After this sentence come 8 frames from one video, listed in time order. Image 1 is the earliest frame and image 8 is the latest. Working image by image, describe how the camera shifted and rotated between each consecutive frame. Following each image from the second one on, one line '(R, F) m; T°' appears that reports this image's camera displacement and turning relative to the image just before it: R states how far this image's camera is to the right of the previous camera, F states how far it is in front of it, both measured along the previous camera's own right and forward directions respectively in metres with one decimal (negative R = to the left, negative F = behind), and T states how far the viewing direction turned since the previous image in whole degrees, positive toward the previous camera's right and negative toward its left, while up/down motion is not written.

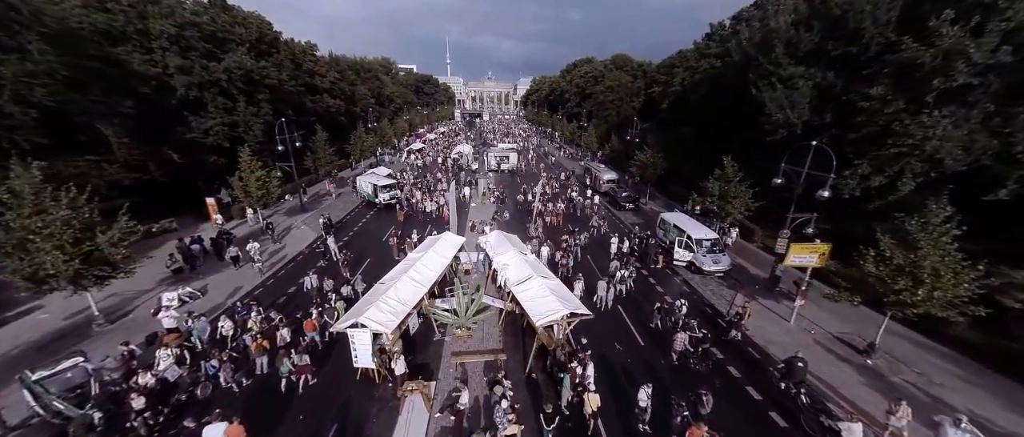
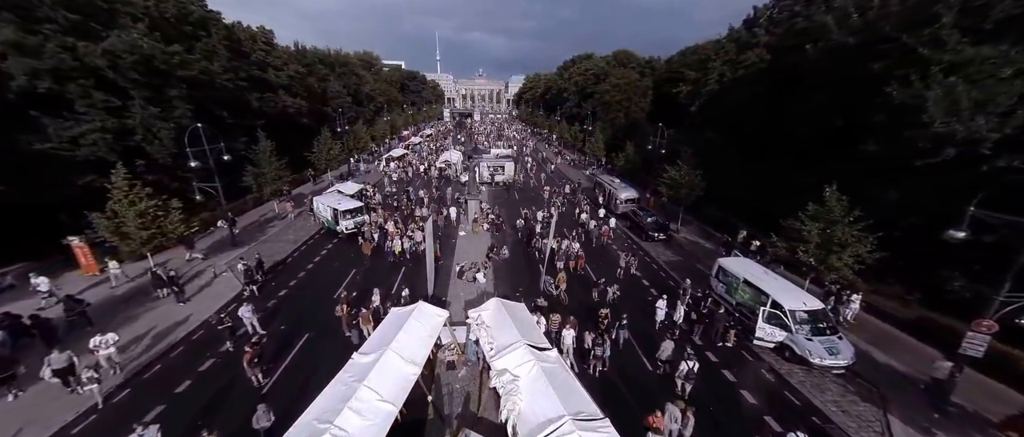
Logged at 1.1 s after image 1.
(-0.5, +5.7) m; +2°
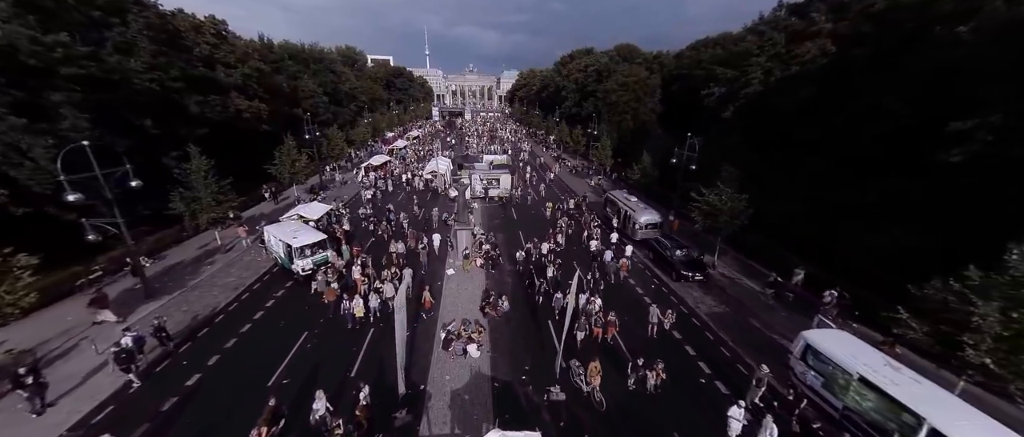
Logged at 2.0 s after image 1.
(-0.3, +4.2) m; +1°
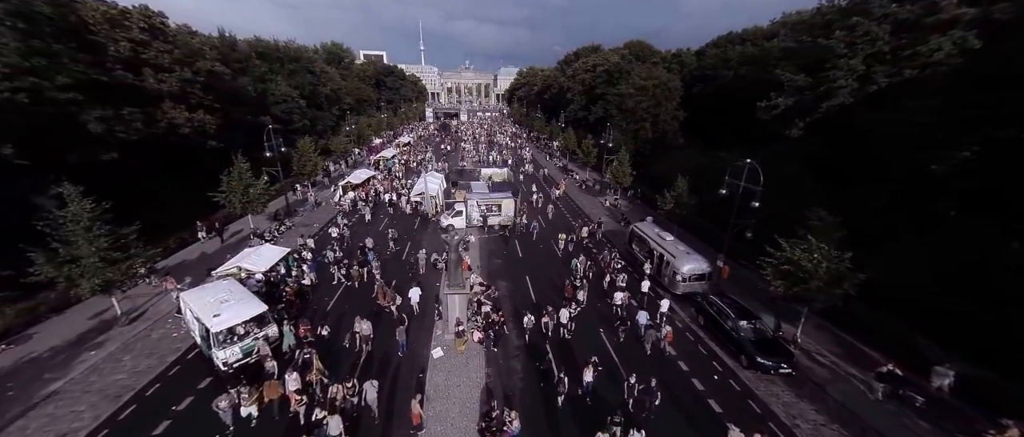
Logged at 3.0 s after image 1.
(-0.5, +4.9) m; +1°
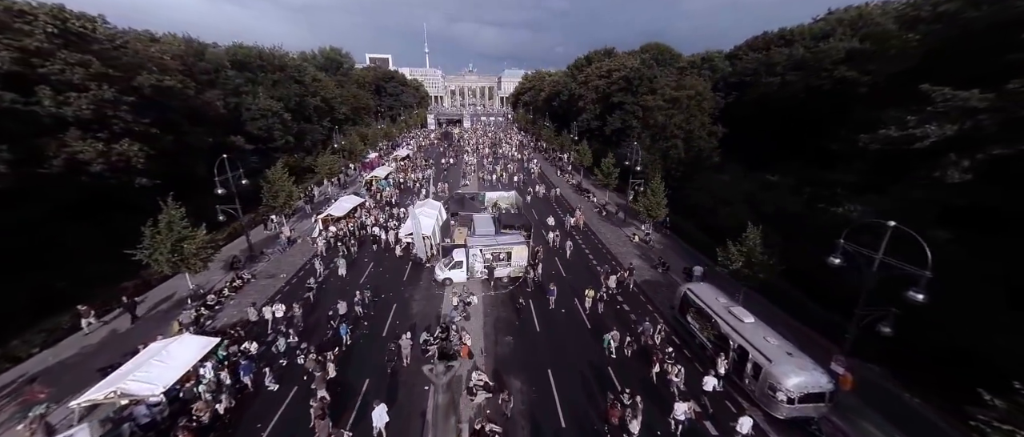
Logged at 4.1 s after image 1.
(-0.5, +5.2) m; -1°
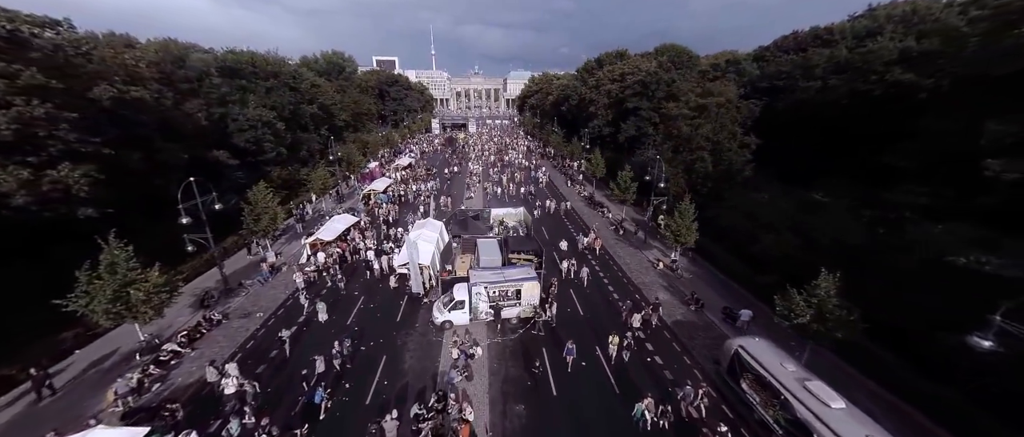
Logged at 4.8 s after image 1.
(-0.3, +3.0) m; -1°
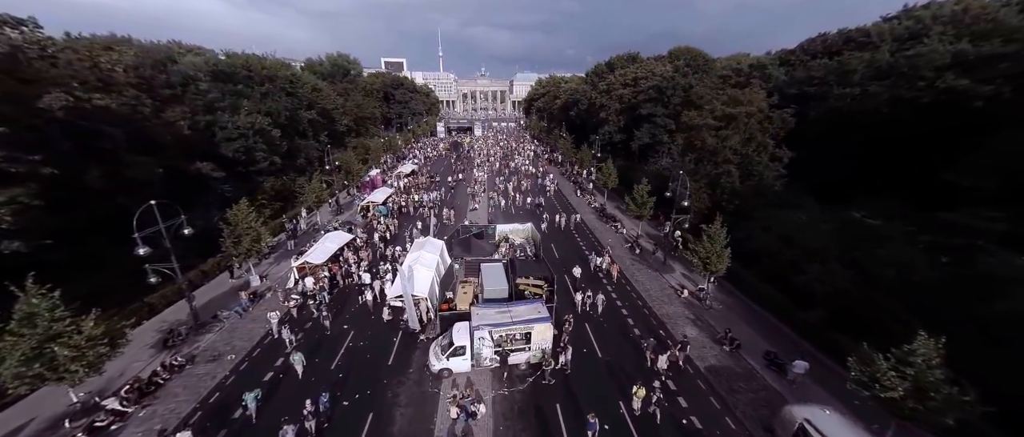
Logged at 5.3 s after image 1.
(-0.3, +2.4) m; -1°
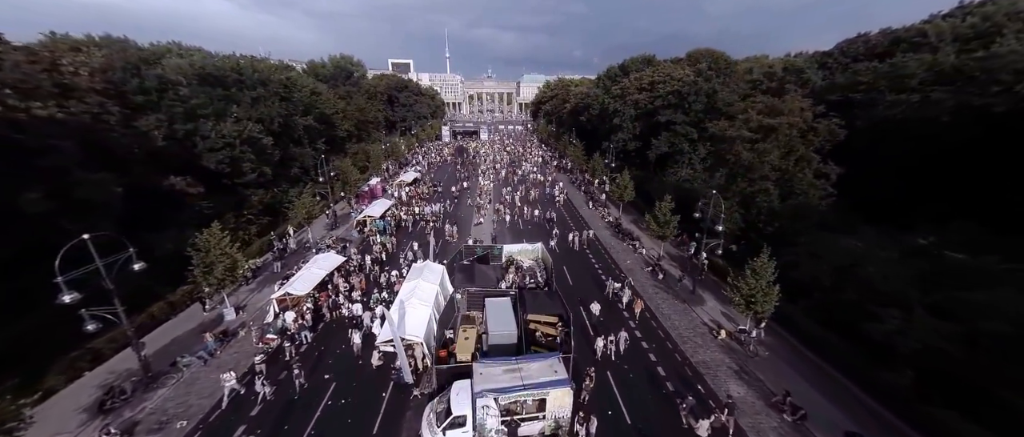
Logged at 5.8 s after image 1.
(-0.3, +2.9) m; -1°
